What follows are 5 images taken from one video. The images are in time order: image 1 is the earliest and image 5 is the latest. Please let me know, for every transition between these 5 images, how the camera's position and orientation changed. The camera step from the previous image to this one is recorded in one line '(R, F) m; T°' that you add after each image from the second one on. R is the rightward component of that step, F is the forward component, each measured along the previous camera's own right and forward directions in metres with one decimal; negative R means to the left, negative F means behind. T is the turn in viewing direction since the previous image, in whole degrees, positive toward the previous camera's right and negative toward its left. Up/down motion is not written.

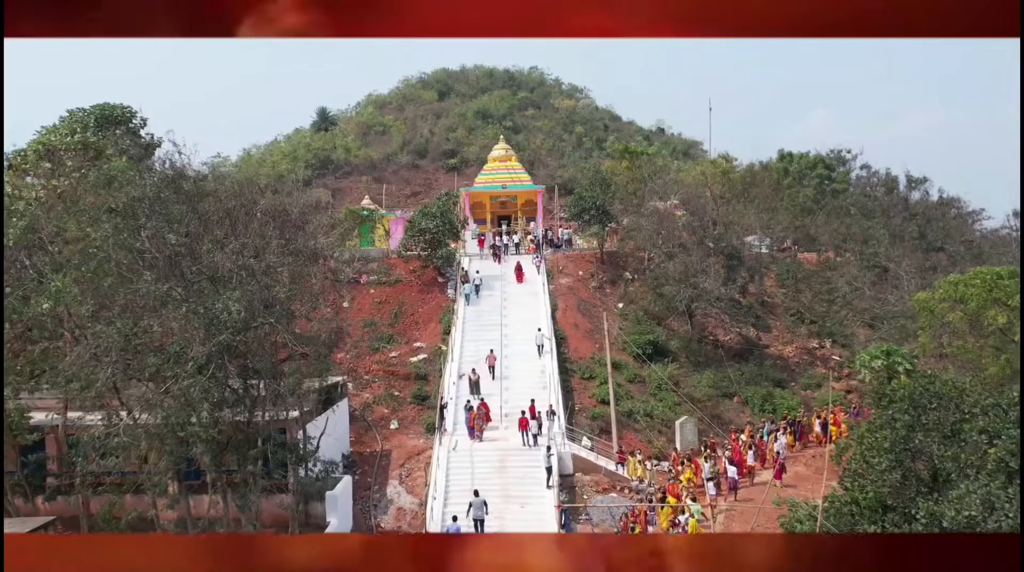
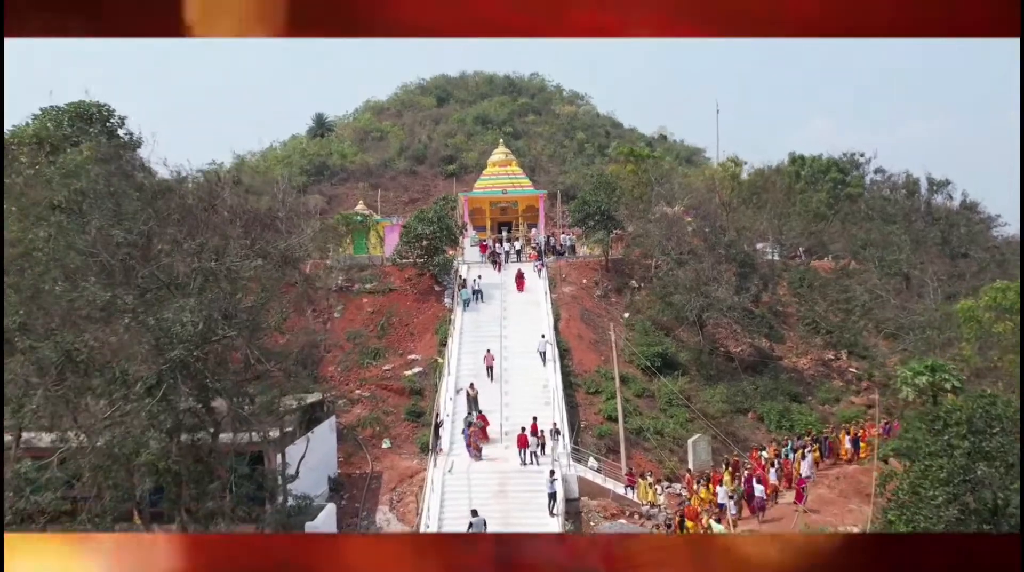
(0.0, +1.1) m; 0°
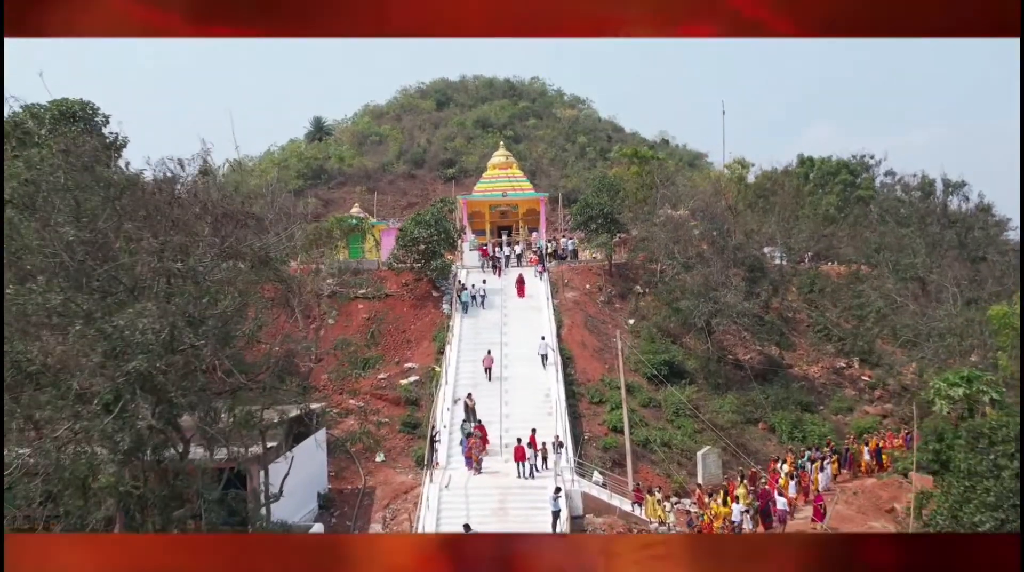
(0.0, +0.7) m; 0°
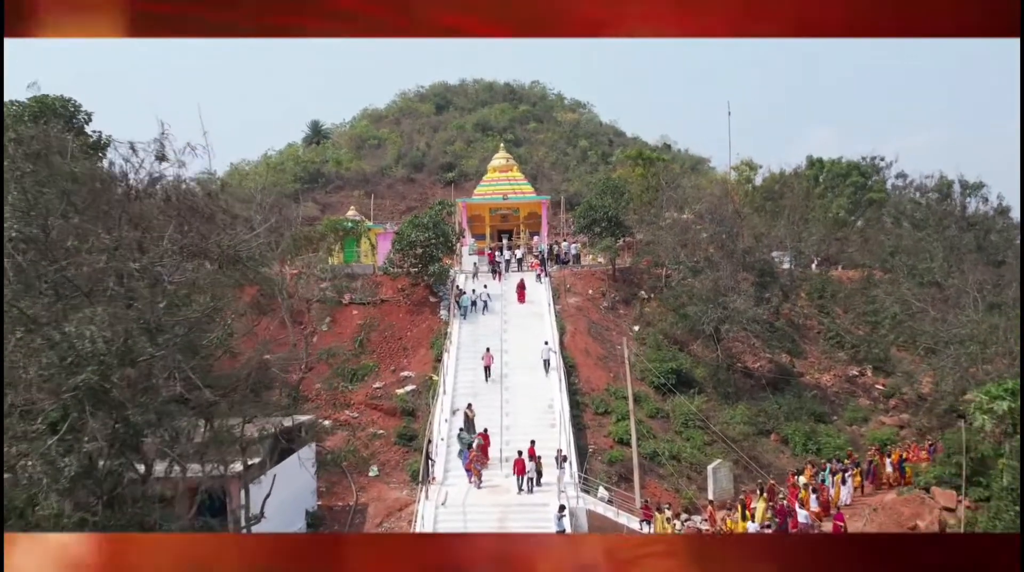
(0.0, +0.7) m; 0°
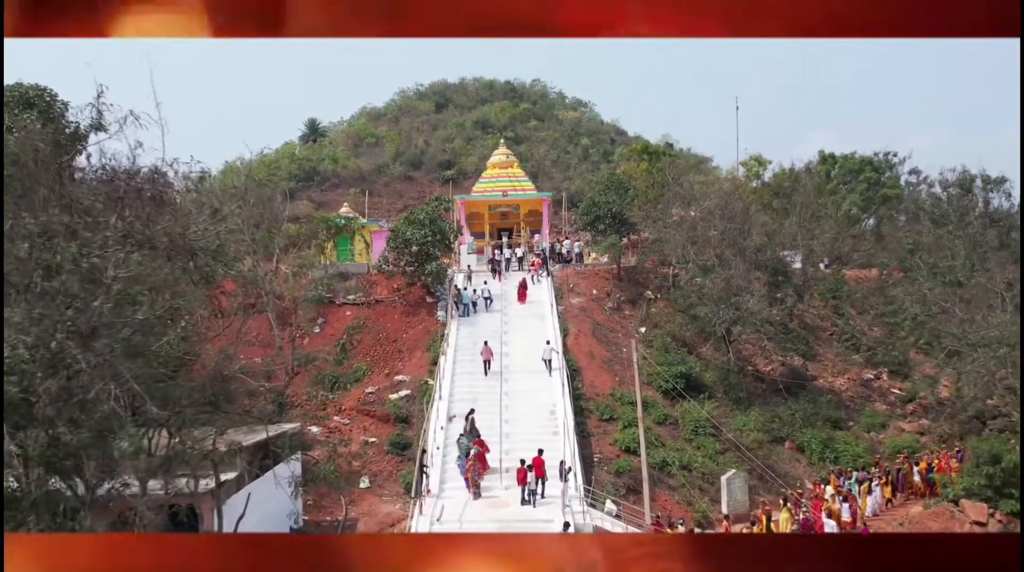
(0.0, +0.8) m; 0°
